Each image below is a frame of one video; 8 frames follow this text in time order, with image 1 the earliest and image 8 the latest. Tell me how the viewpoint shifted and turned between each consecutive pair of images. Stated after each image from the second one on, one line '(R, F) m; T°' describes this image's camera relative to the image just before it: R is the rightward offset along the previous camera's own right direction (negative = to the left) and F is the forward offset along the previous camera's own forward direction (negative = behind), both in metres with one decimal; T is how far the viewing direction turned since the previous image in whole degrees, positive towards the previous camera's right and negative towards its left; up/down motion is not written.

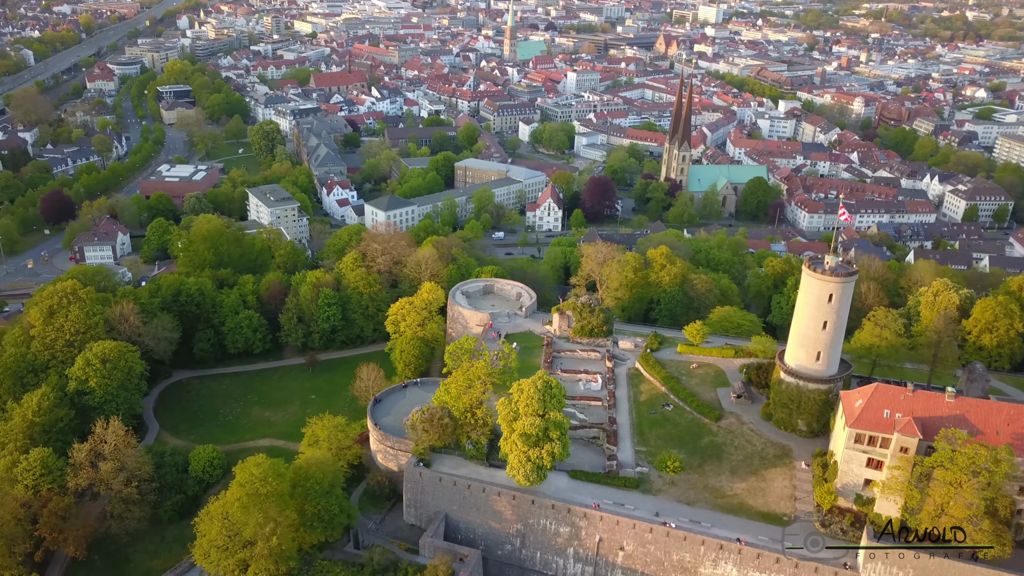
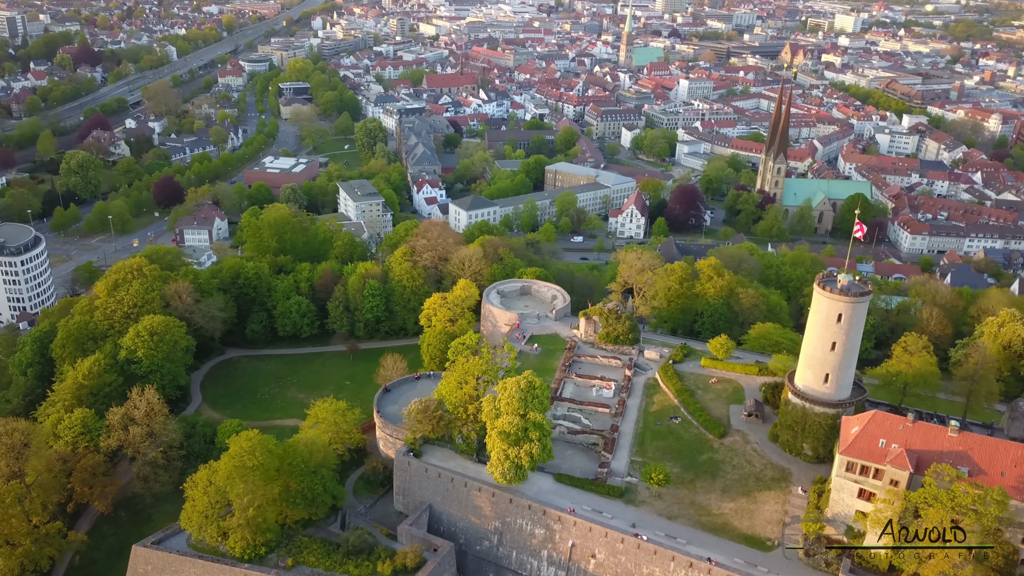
(+5.2, +0.1) m; -8°
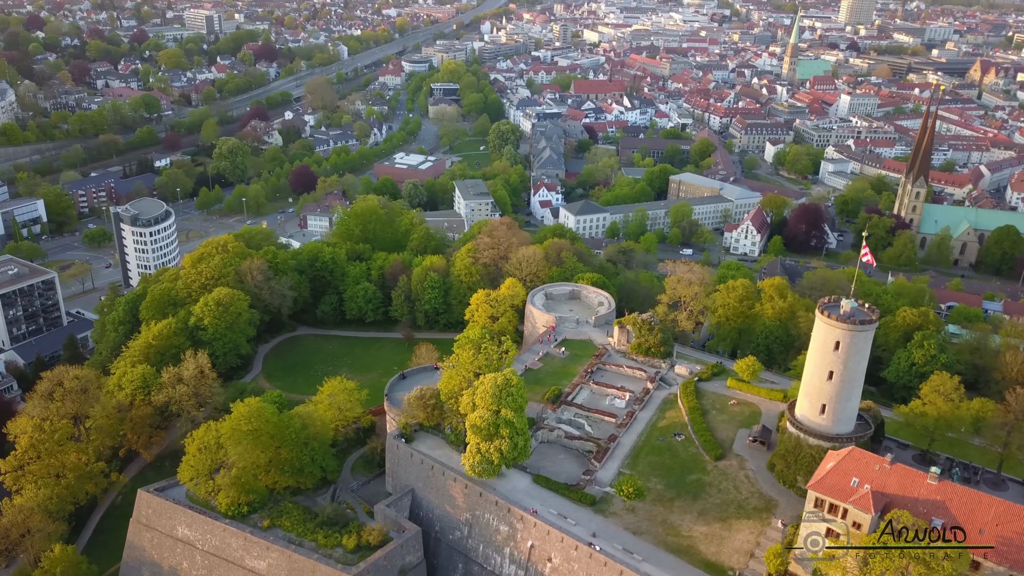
(+7.2, +0.3) m; -11°
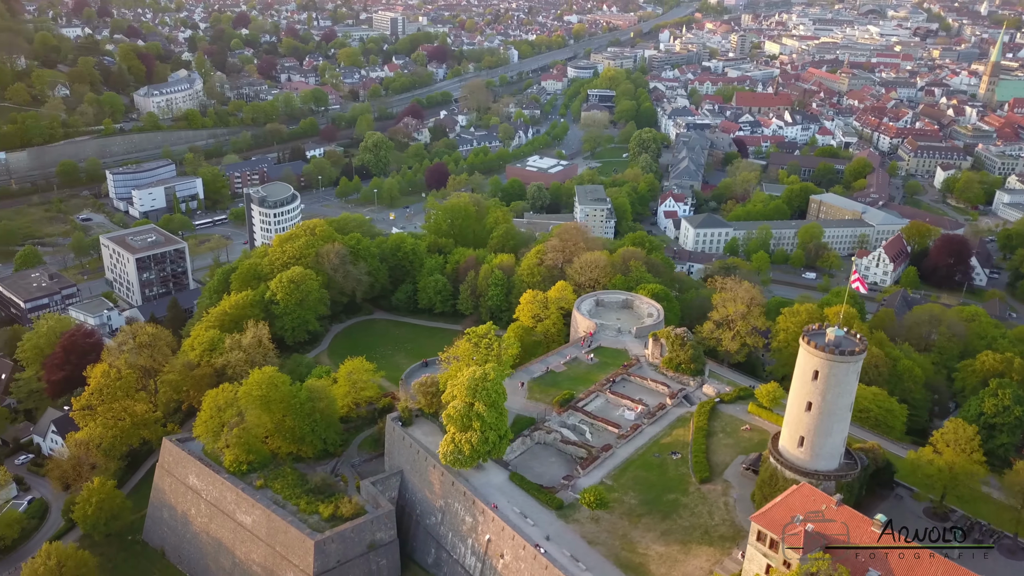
(+7.7, +0.3) m; -12°
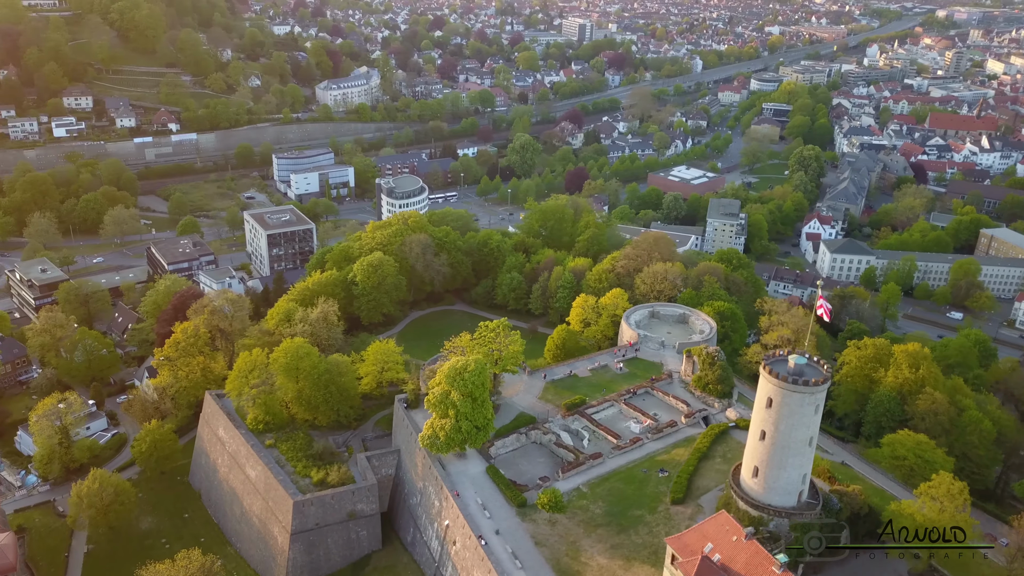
(+8.4, +0.4) m; -13°
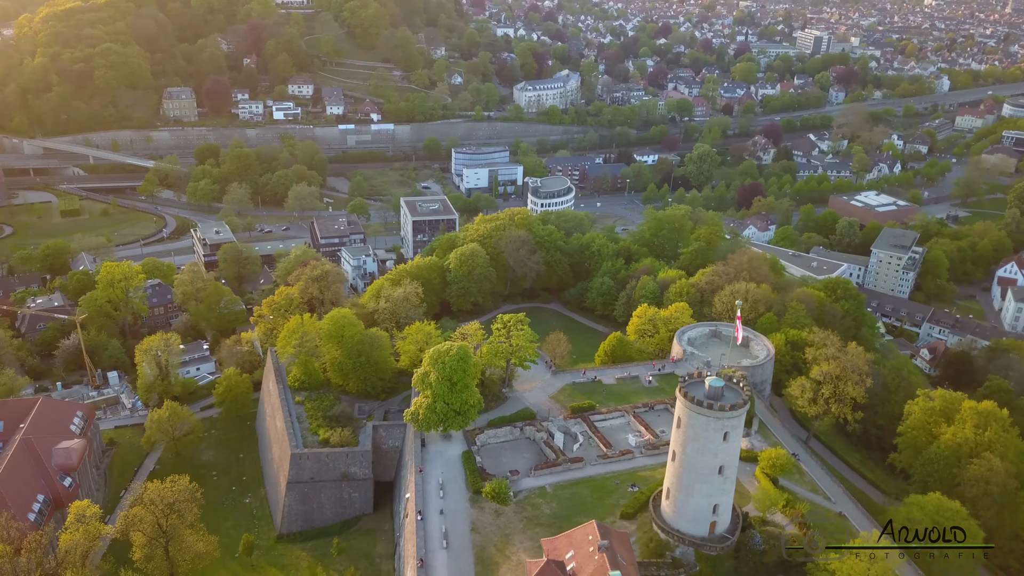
(+10.3, +0.7) m; -15°
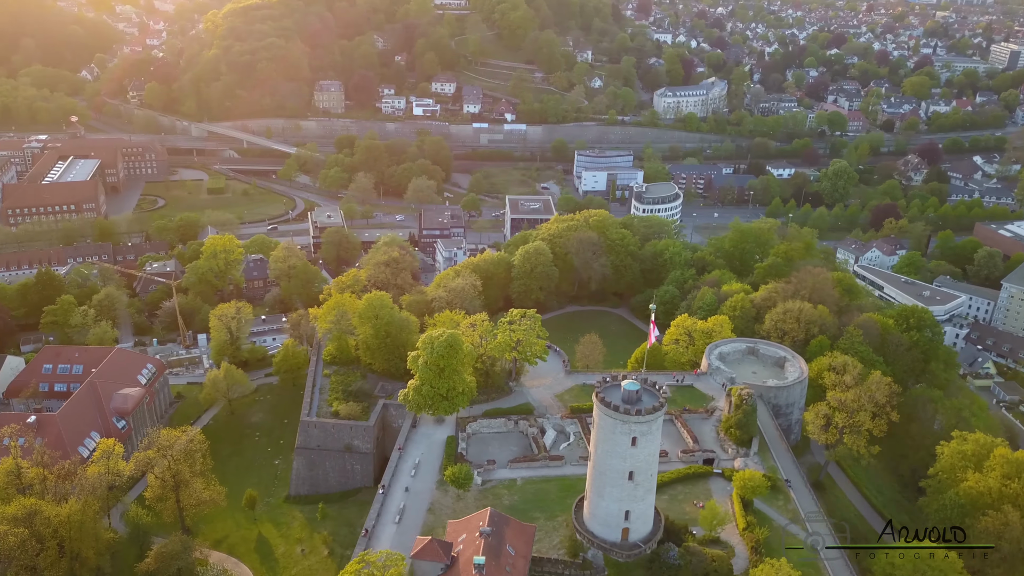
(+7.7, +0.2) m; -11°
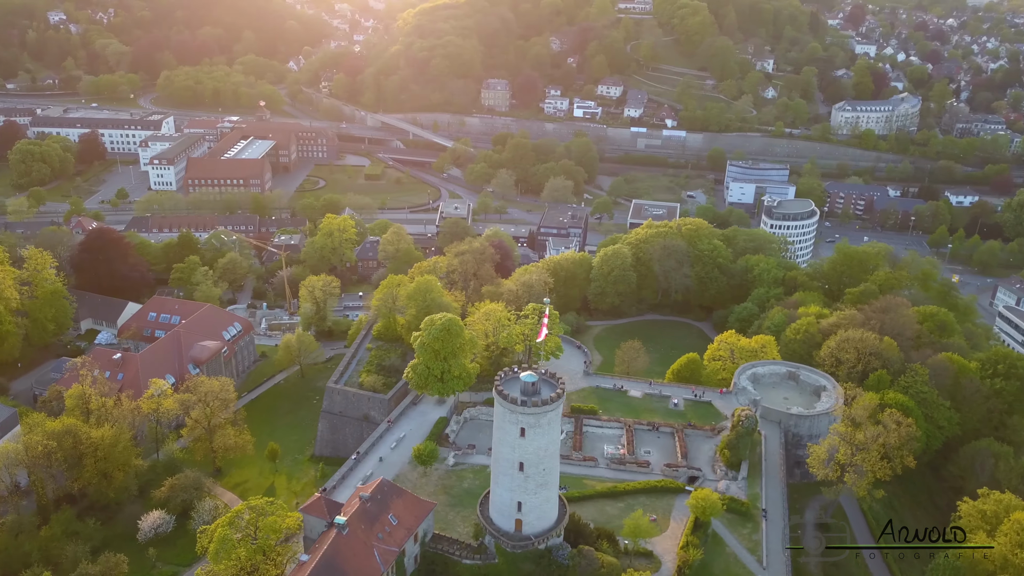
(+9.2, +0.4) m; -13°
